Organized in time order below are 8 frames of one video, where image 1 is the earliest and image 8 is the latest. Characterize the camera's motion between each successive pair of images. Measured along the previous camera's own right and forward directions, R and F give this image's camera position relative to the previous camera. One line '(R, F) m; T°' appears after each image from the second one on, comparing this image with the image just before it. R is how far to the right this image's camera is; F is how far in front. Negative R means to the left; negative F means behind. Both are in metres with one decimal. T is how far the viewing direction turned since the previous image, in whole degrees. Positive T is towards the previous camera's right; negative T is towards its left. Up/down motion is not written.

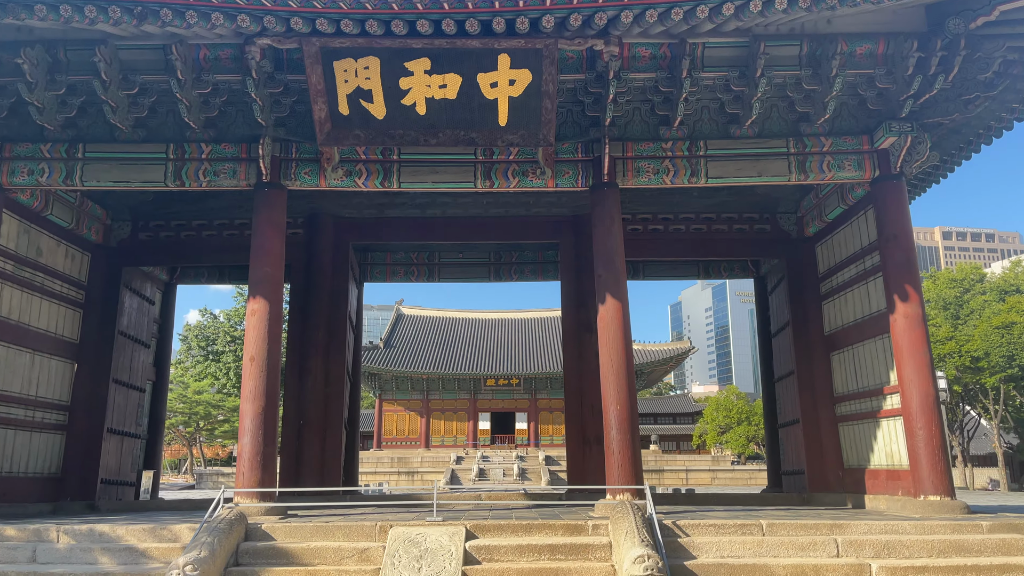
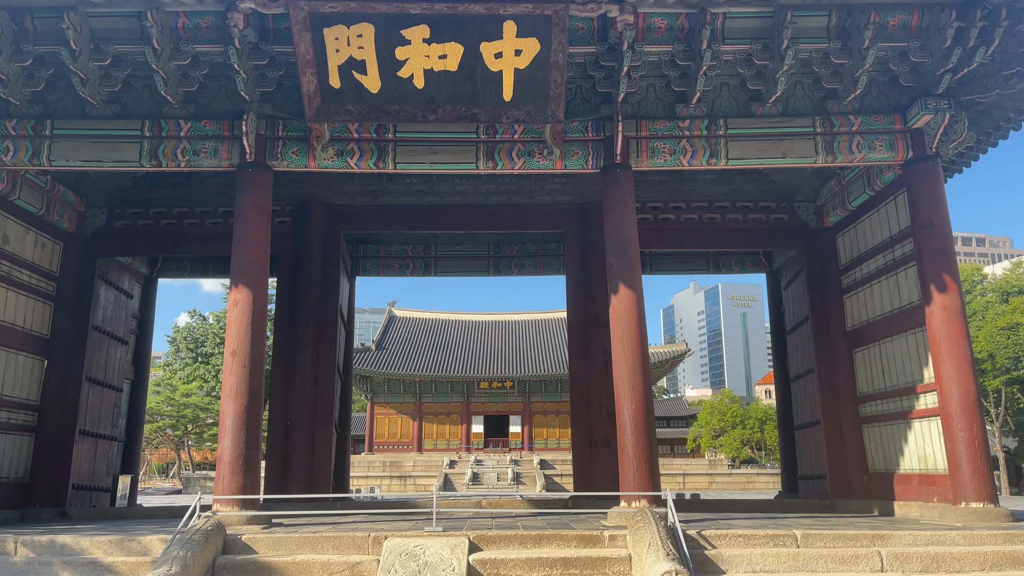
(-0.1, +0.6) m; +1°
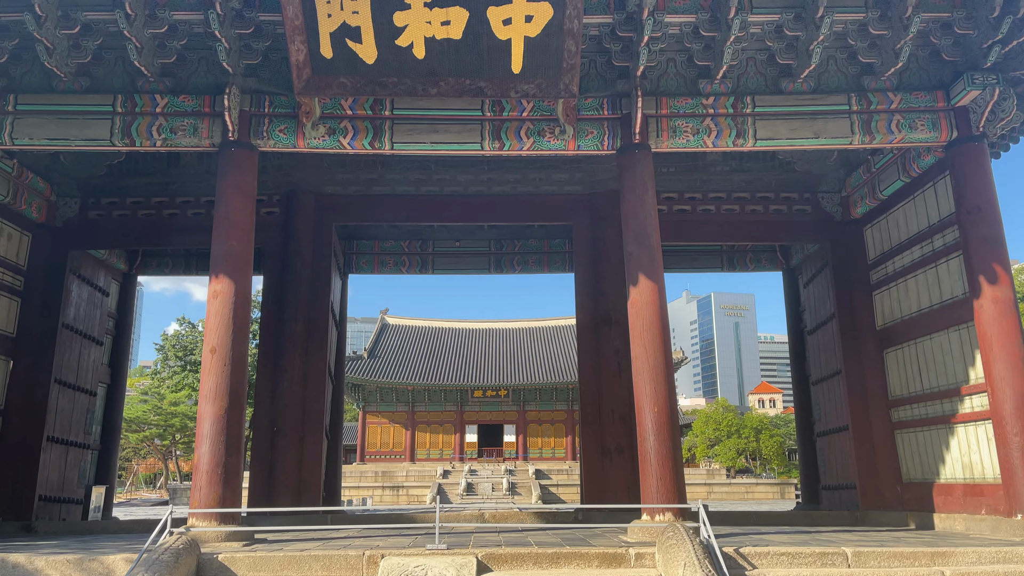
(-0.1, +0.7) m; +1°
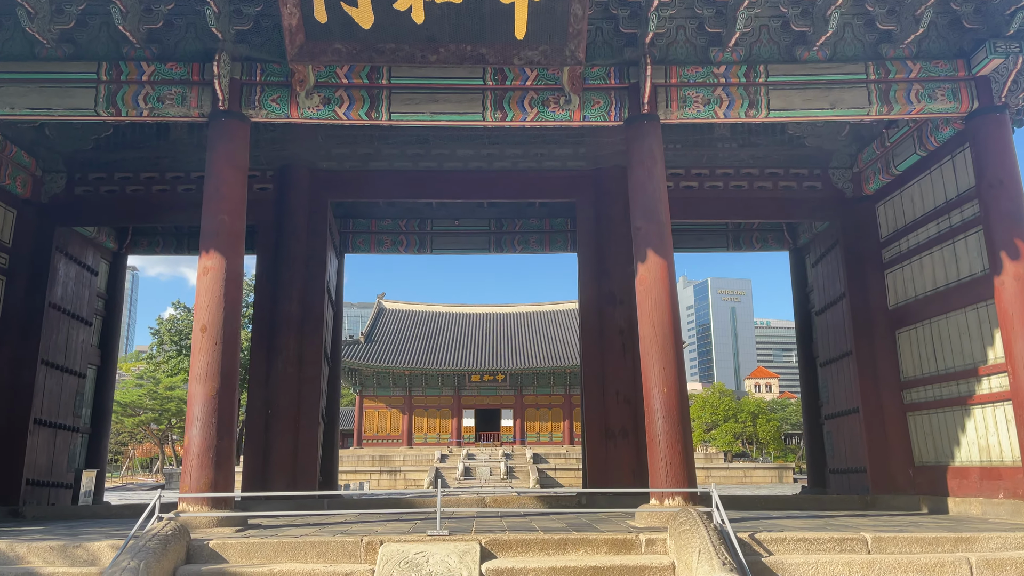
(-0.1, +0.3) m; 0°
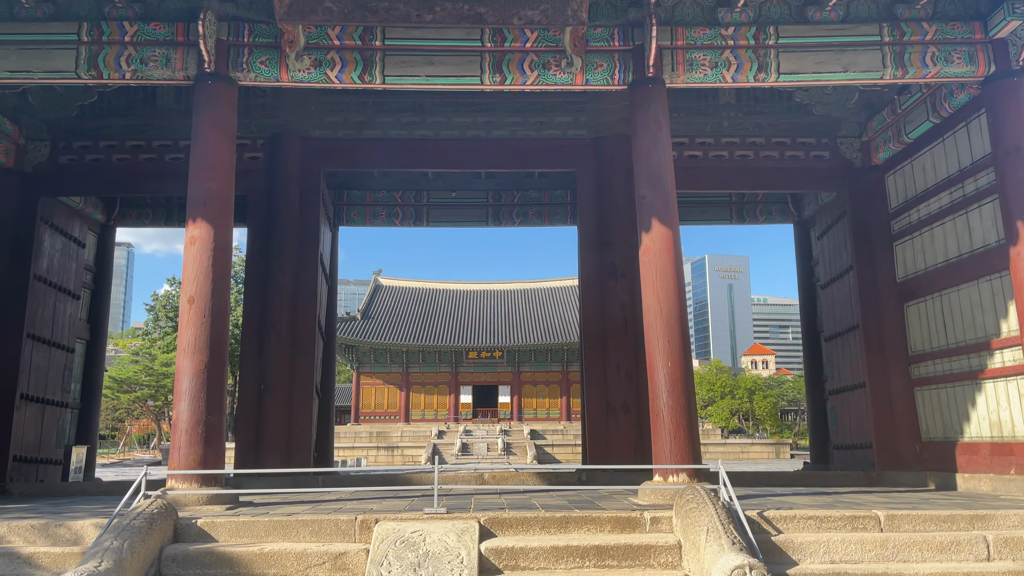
(0.0, +0.2) m; 0°
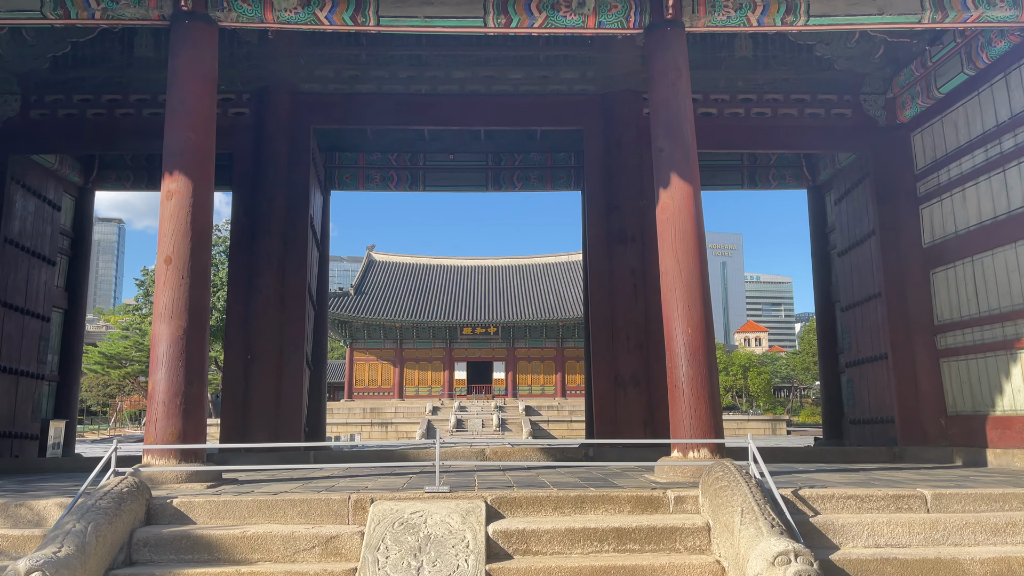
(-0.1, +0.5) m; 0°
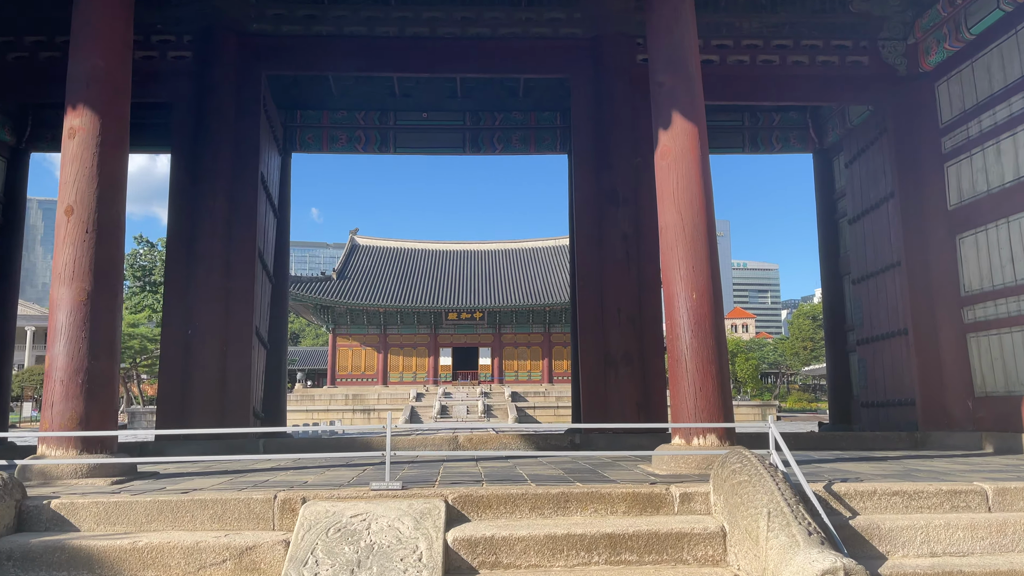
(+0.1, +0.9) m; +1°
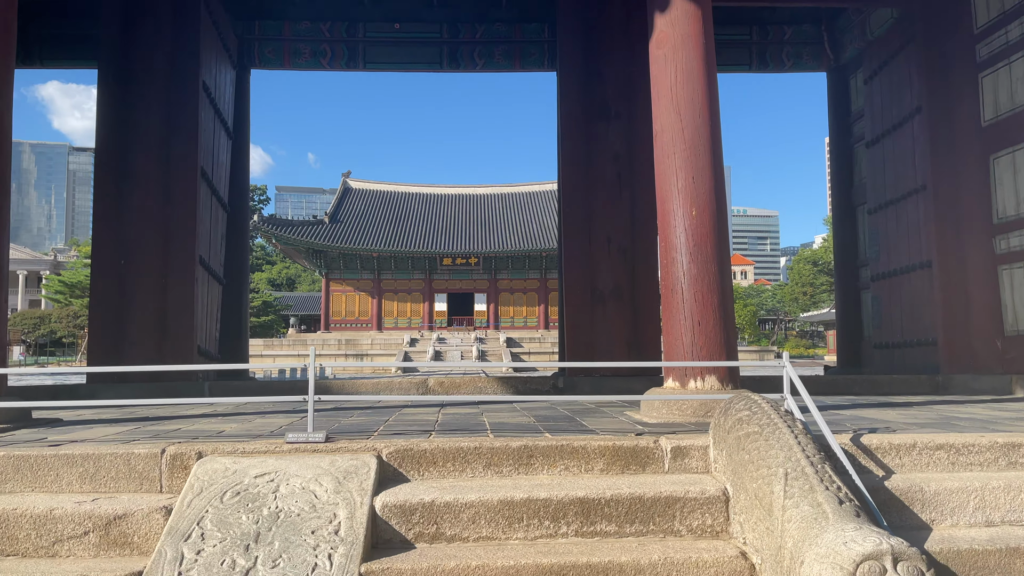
(+0.2, +0.8) m; 0°
